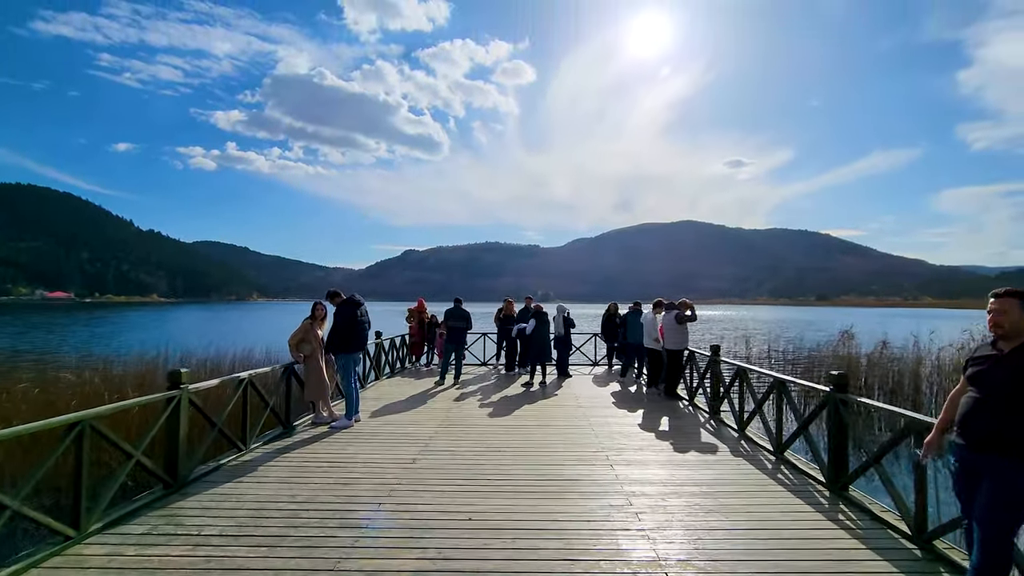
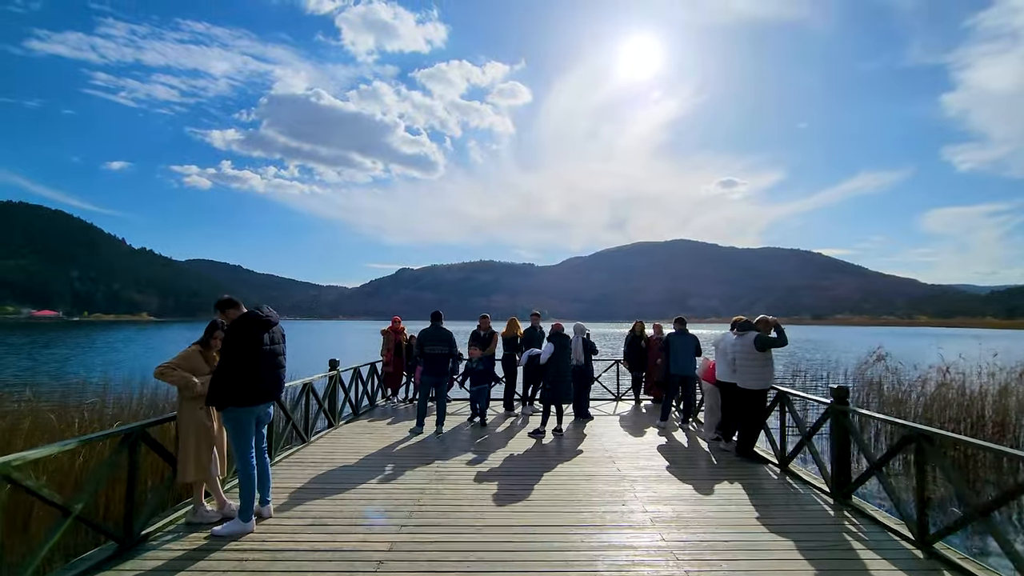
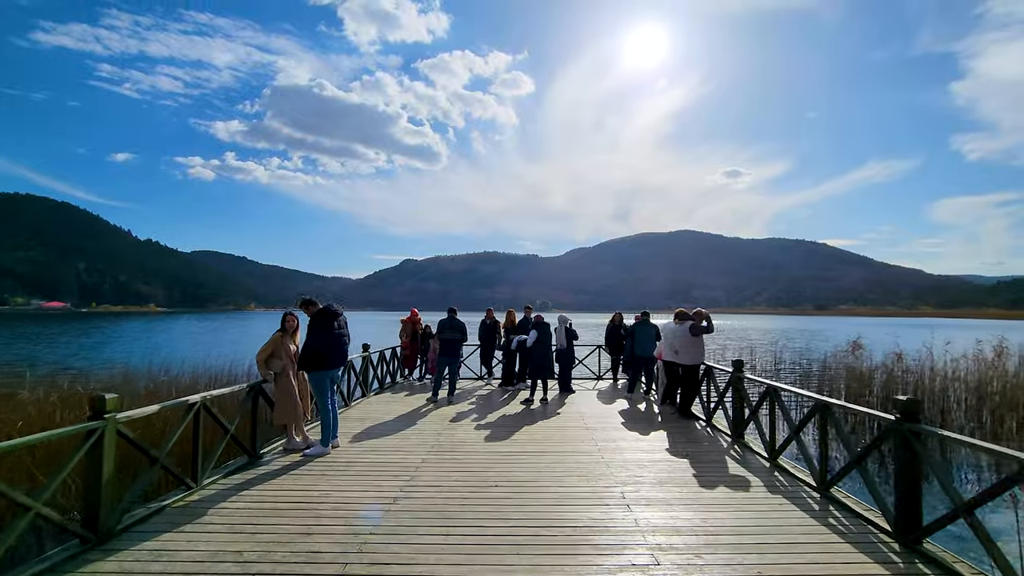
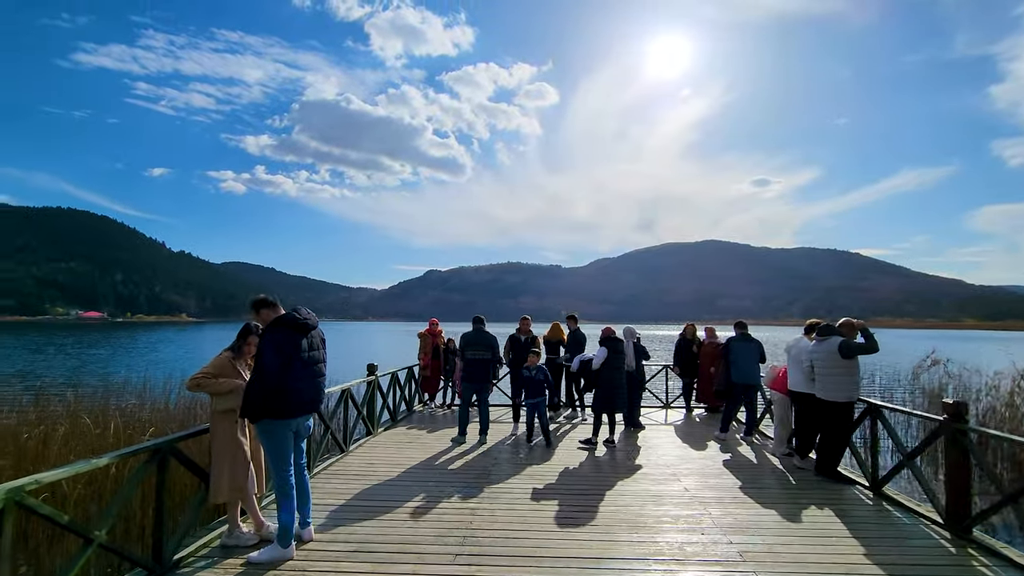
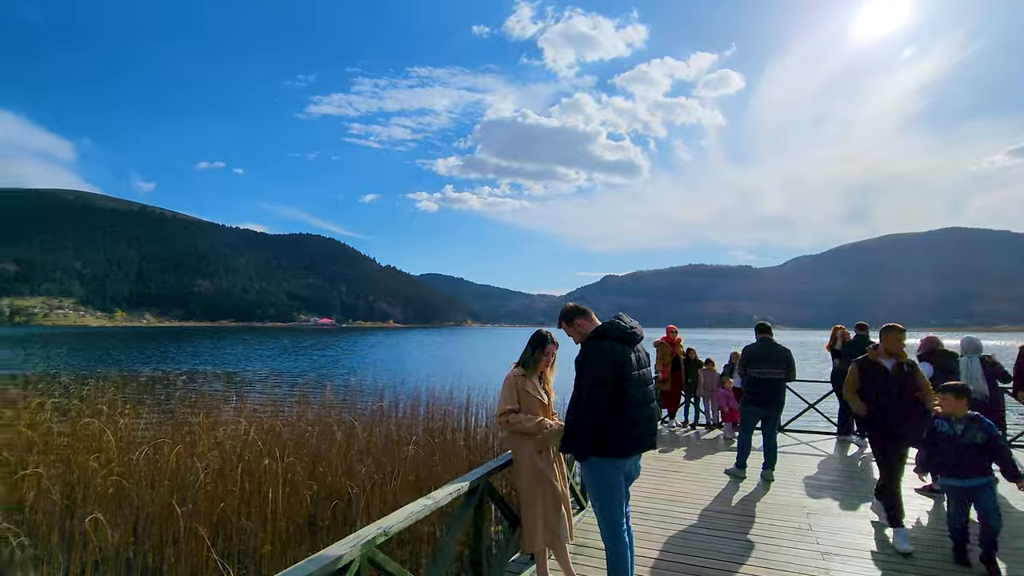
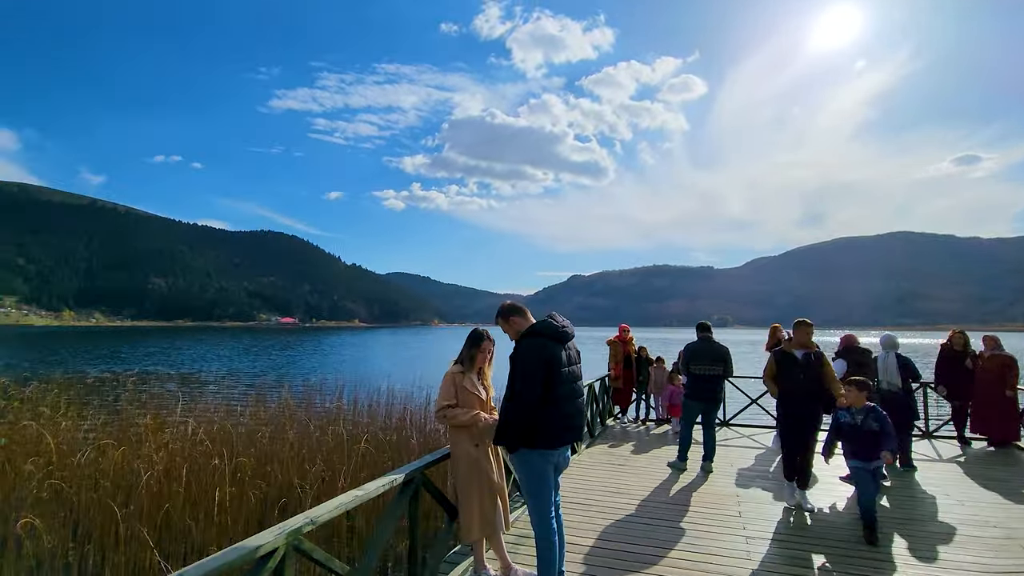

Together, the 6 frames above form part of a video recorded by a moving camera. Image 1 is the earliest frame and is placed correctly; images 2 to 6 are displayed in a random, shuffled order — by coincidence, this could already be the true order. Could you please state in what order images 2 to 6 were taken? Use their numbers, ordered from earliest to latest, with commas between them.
3, 2, 4, 6, 5
